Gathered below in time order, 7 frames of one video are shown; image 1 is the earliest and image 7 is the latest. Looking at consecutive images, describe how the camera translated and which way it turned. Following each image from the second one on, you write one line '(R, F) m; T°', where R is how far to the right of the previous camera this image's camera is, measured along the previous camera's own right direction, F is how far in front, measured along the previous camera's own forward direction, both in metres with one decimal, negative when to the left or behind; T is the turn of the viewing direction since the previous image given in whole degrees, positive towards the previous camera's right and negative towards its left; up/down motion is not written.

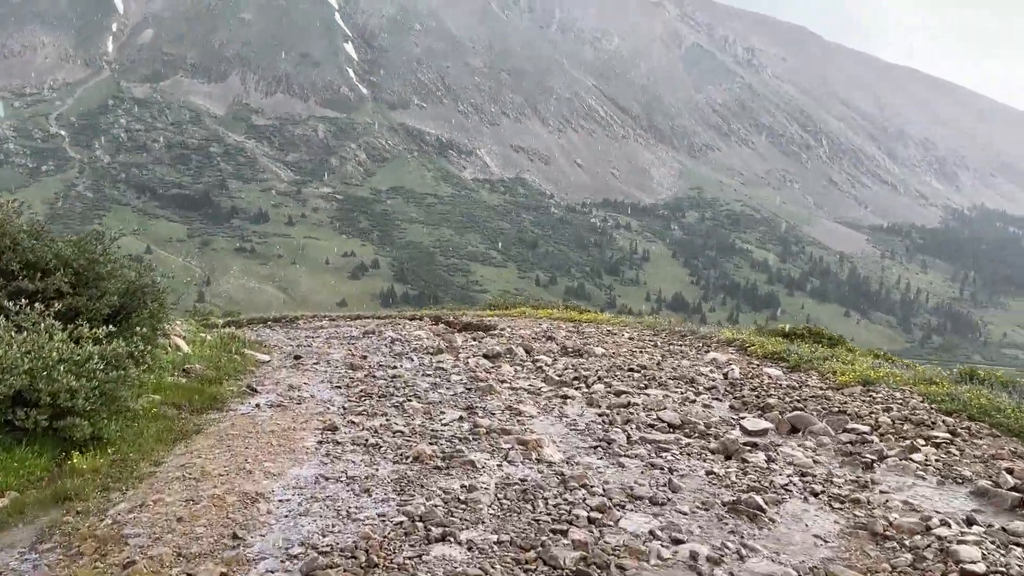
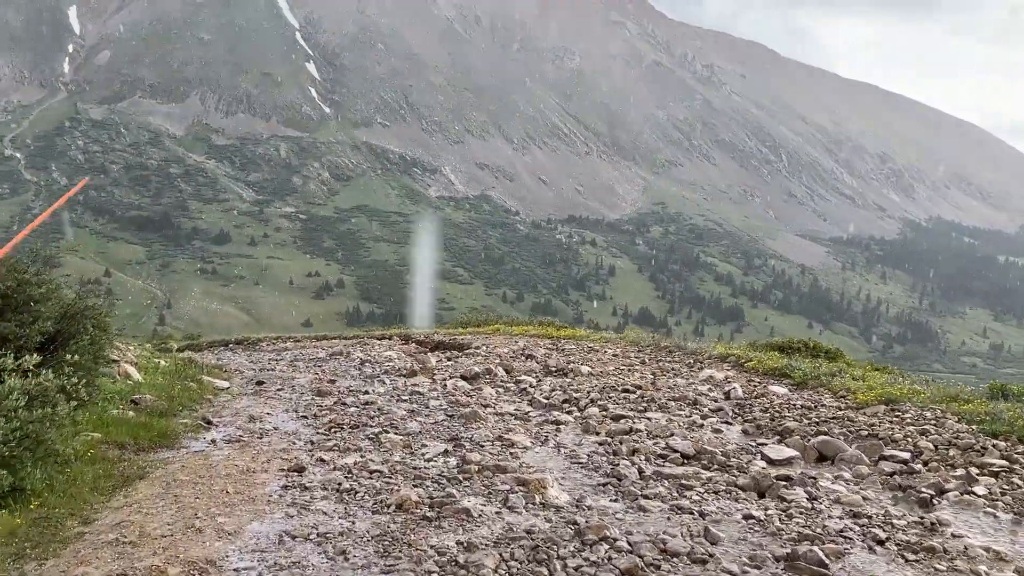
(-0.2, +0.8) m; +2°
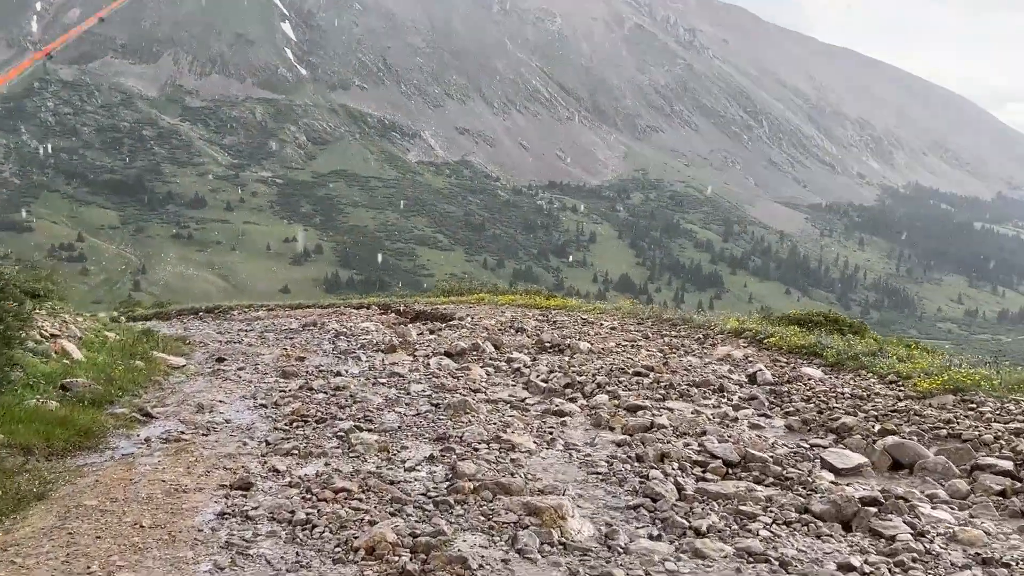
(-0.1, +1.3) m; +1°
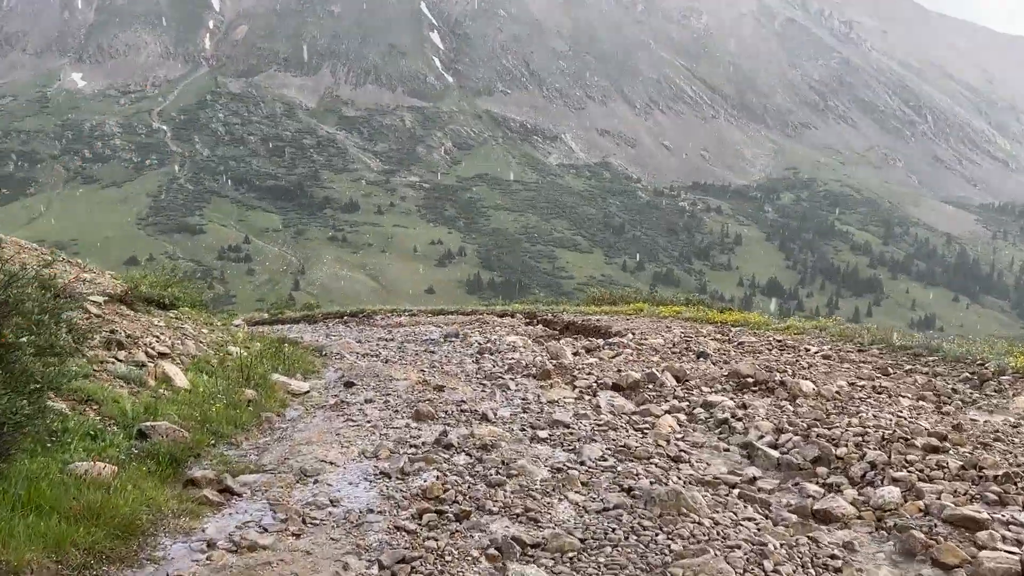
(-0.6, +2.4) m; -10°
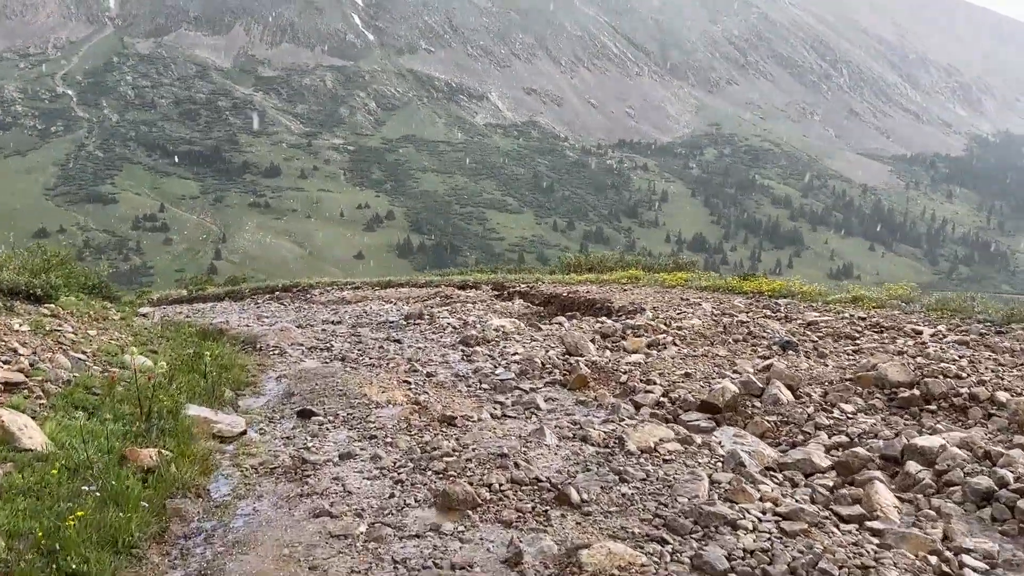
(-0.9, +3.3) m; +5°
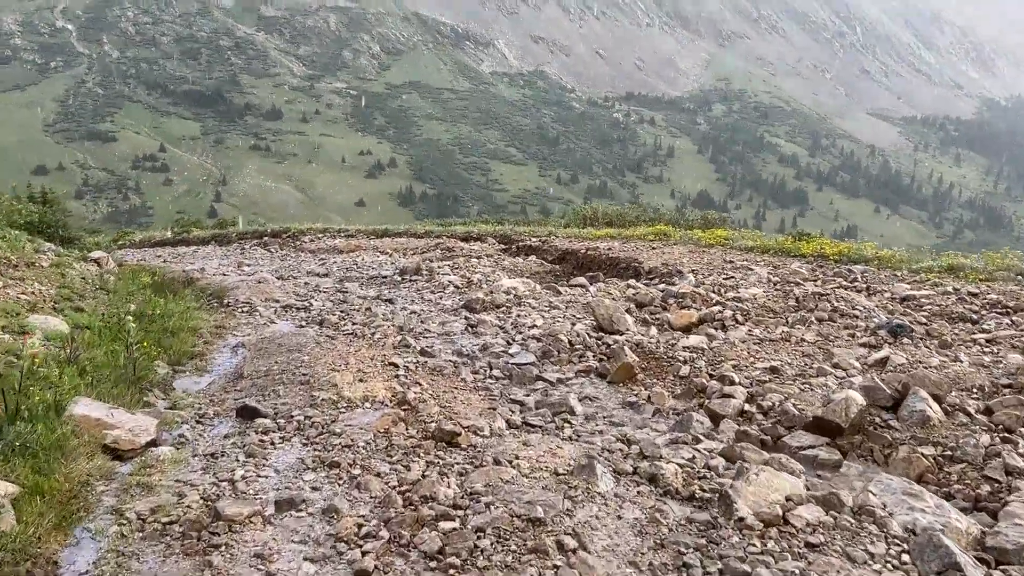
(-0.2, +2.1) m; 0°
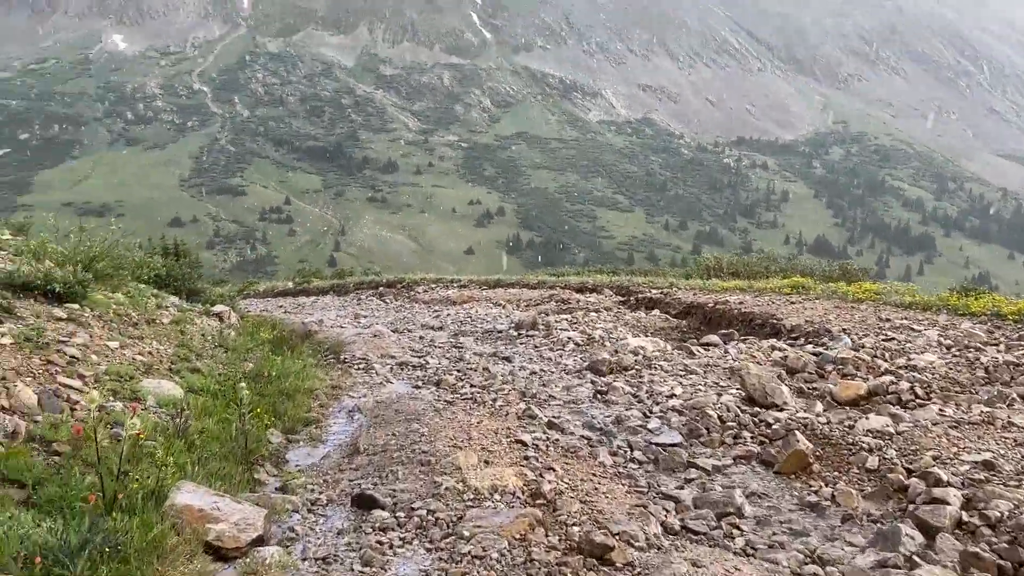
(-0.3, +0.7) m; -8°
